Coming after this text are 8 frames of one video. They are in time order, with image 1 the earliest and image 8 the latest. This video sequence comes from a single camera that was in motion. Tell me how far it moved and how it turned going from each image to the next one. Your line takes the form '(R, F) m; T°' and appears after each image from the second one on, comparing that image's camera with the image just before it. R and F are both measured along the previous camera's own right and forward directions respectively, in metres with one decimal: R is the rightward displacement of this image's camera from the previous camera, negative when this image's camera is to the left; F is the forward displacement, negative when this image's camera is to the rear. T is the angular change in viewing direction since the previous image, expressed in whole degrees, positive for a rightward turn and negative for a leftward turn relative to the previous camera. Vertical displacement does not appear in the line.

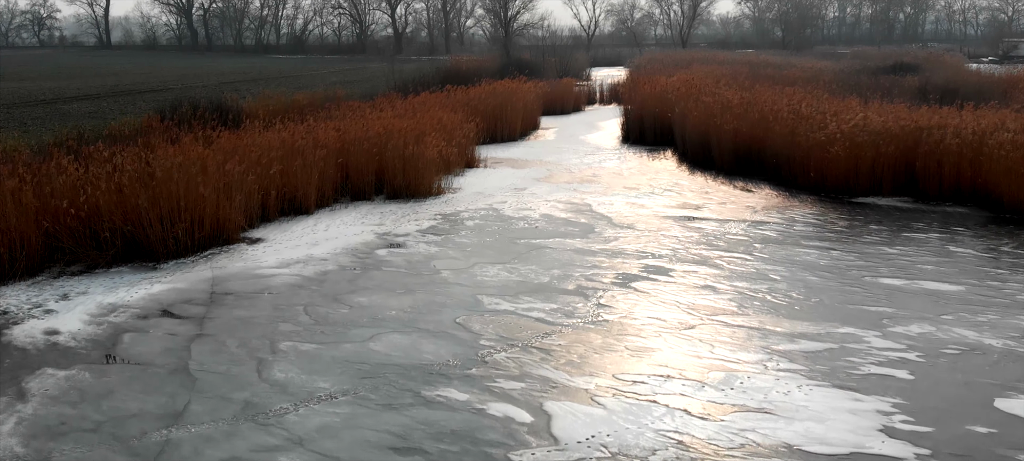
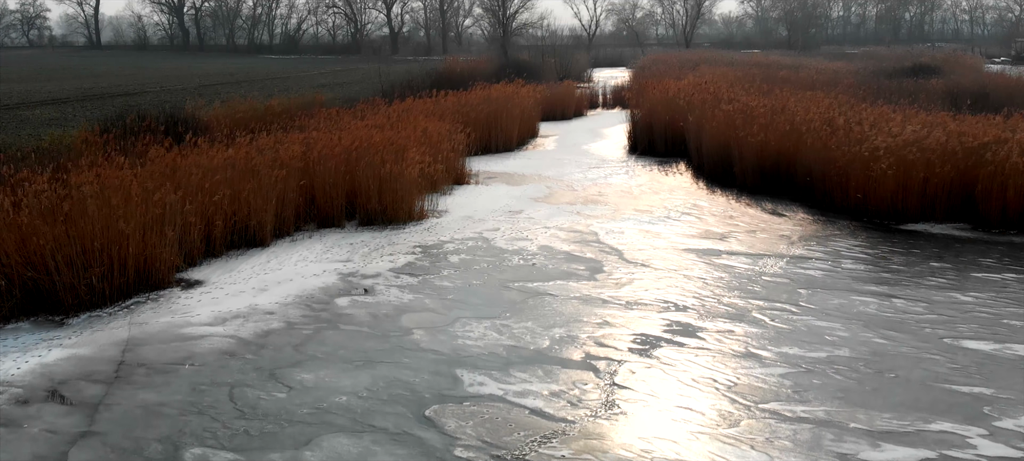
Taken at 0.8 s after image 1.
(0.0, +1.1) m; 0°
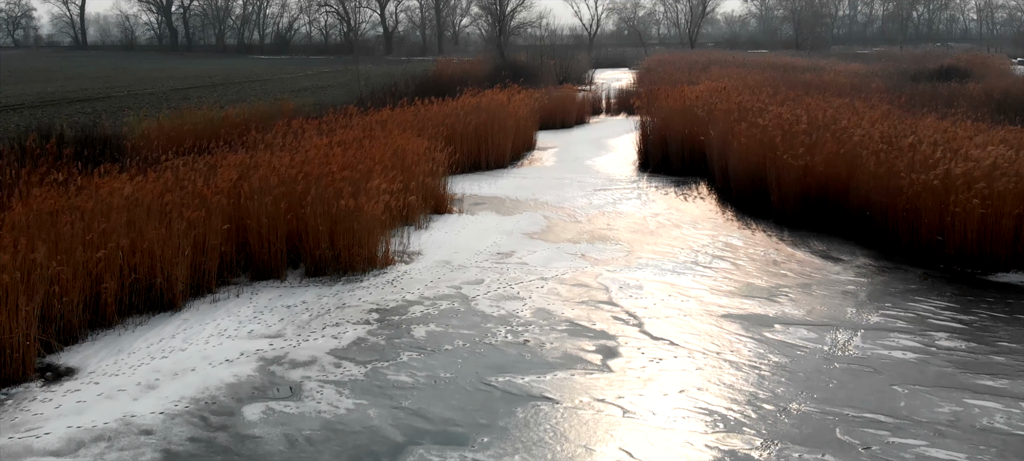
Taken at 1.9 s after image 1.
(+0.1, +1.4) m; 0°
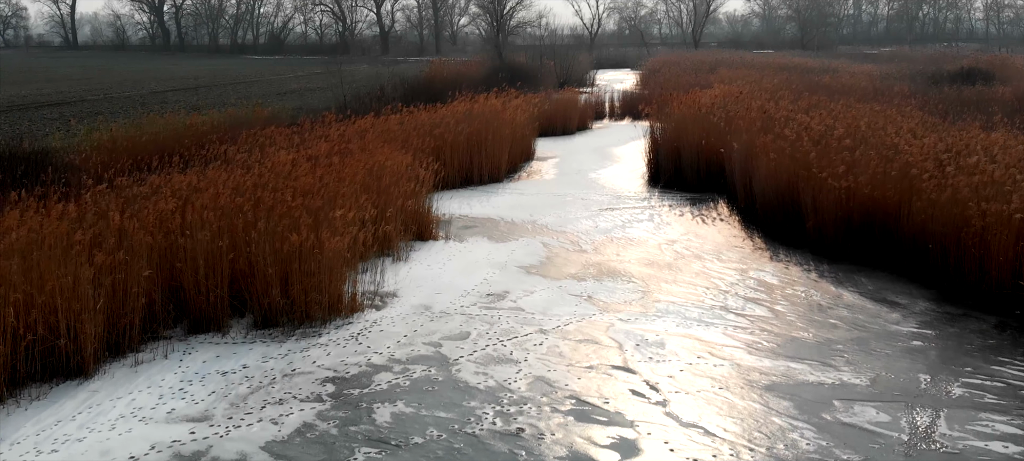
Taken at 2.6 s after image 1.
(0.0, +0.9) m; 0°
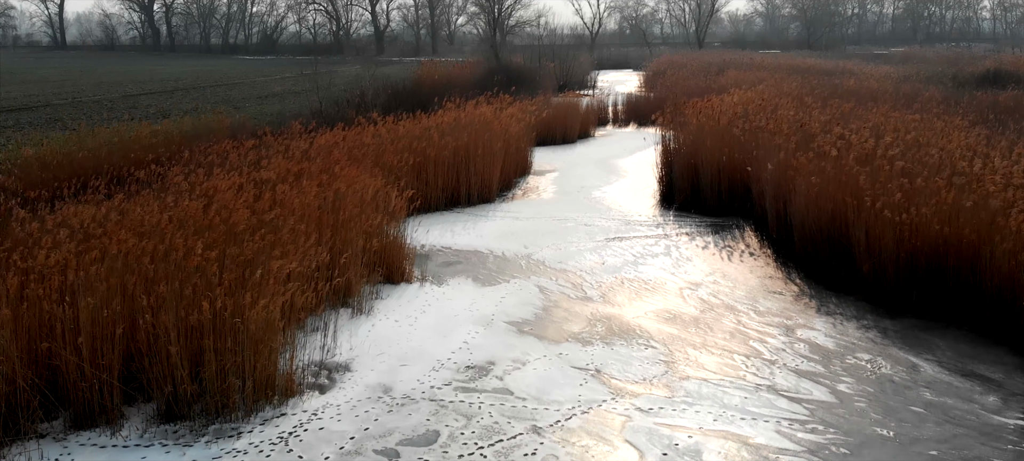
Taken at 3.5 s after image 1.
(+0.1, +1.1) m; 0°
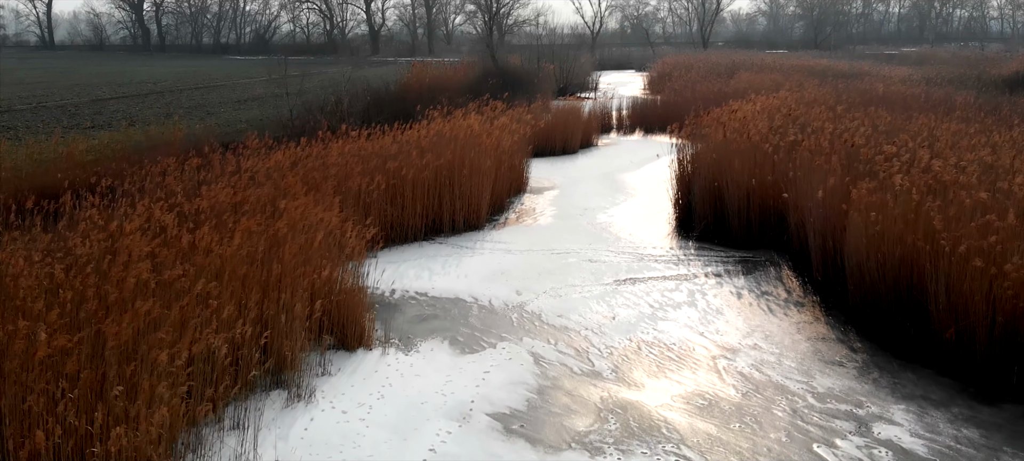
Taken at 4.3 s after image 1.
(+0.1, +1.0) m; 0°
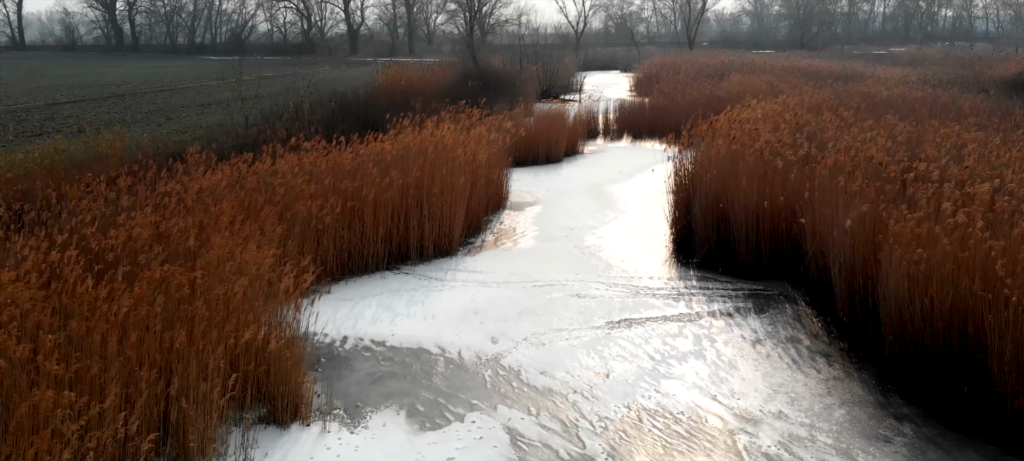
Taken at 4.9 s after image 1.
(0.0, +0.7) m; +1°
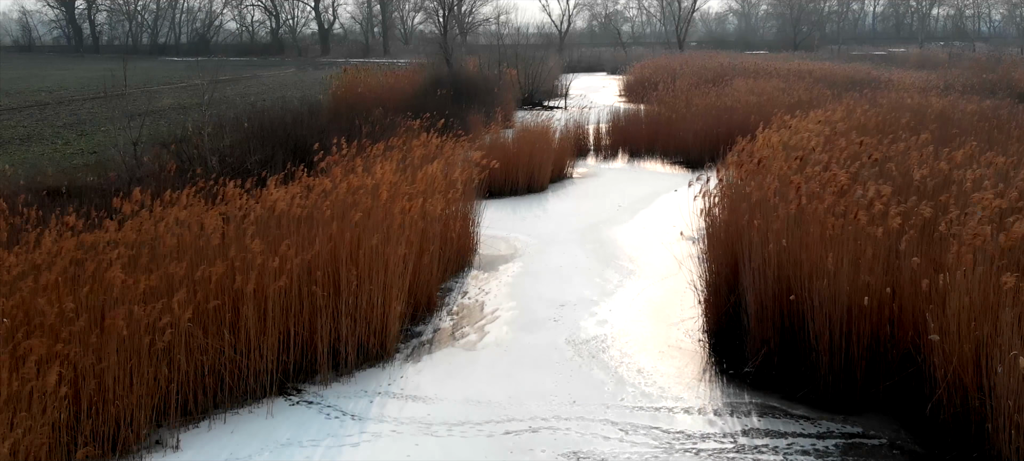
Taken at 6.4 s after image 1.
(+0.1, +1.8) m; +1°
